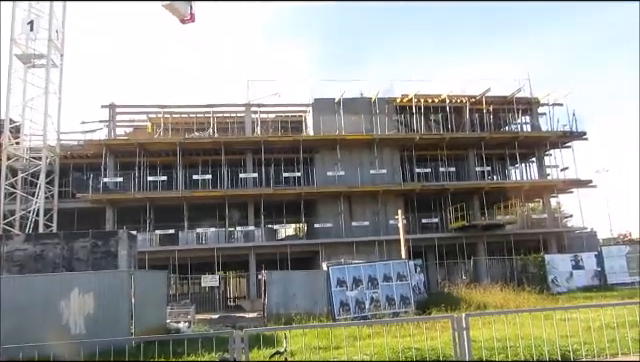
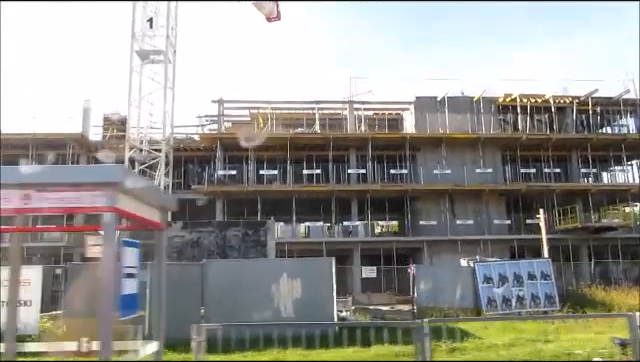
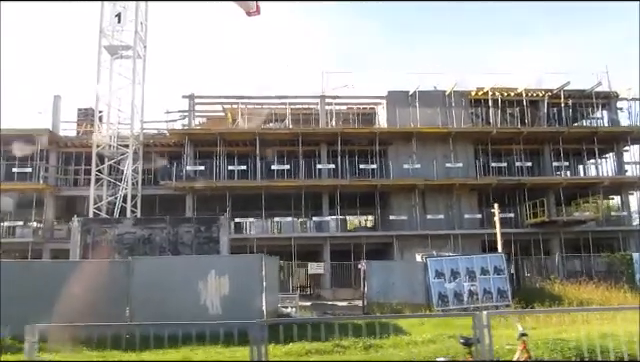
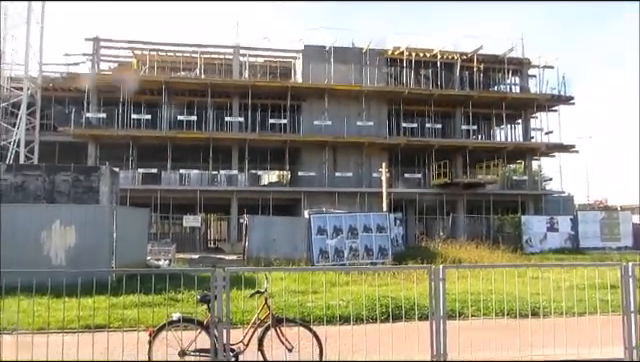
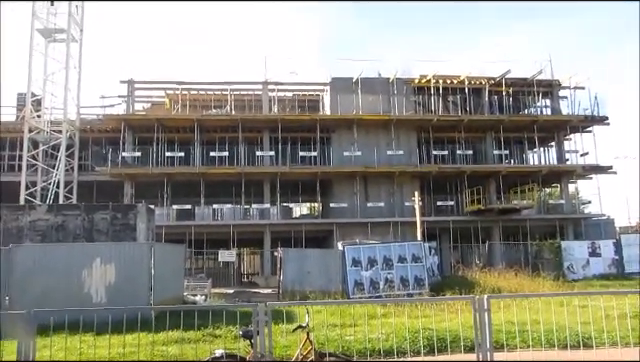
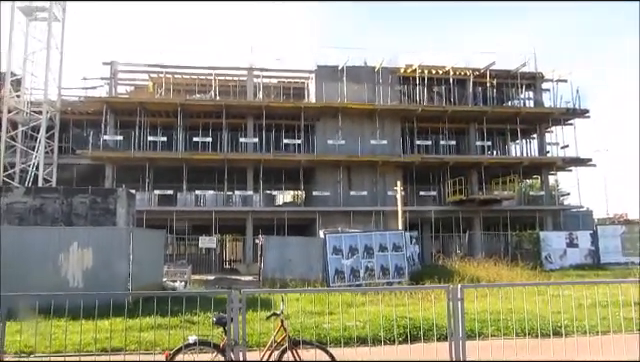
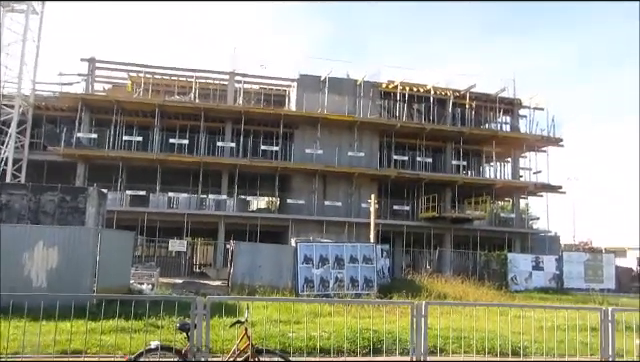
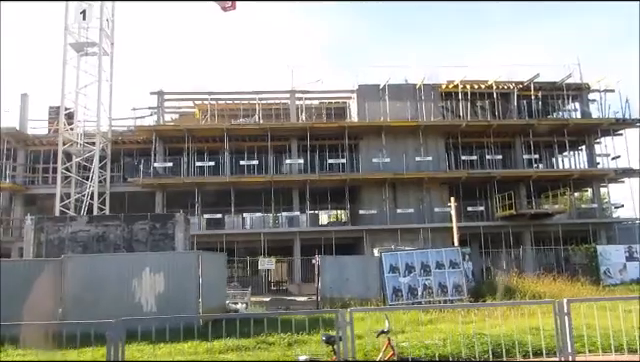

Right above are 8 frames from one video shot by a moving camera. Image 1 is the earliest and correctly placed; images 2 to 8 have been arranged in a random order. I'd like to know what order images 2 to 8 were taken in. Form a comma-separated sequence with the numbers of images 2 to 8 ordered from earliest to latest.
7, 4, 6, 5, 8, 3, 2
